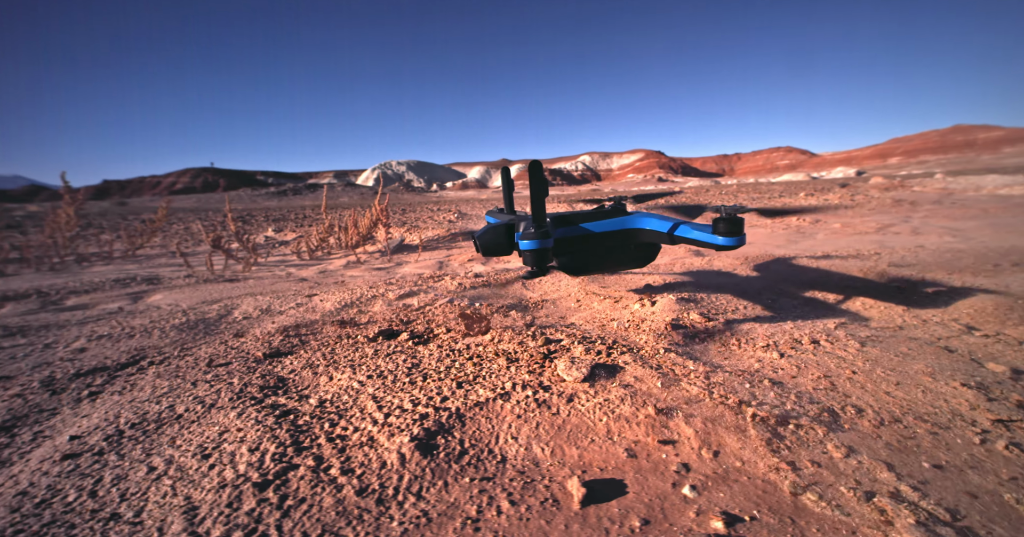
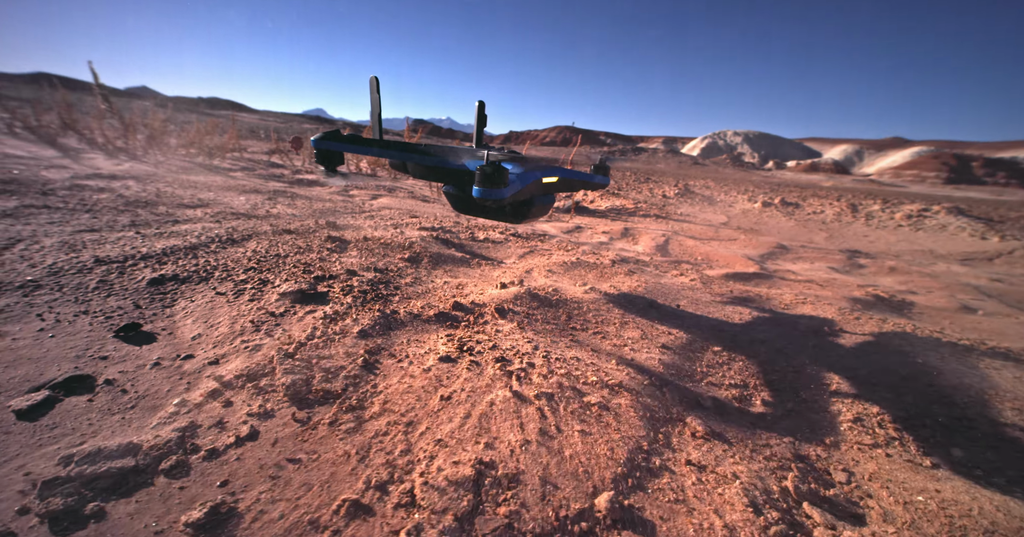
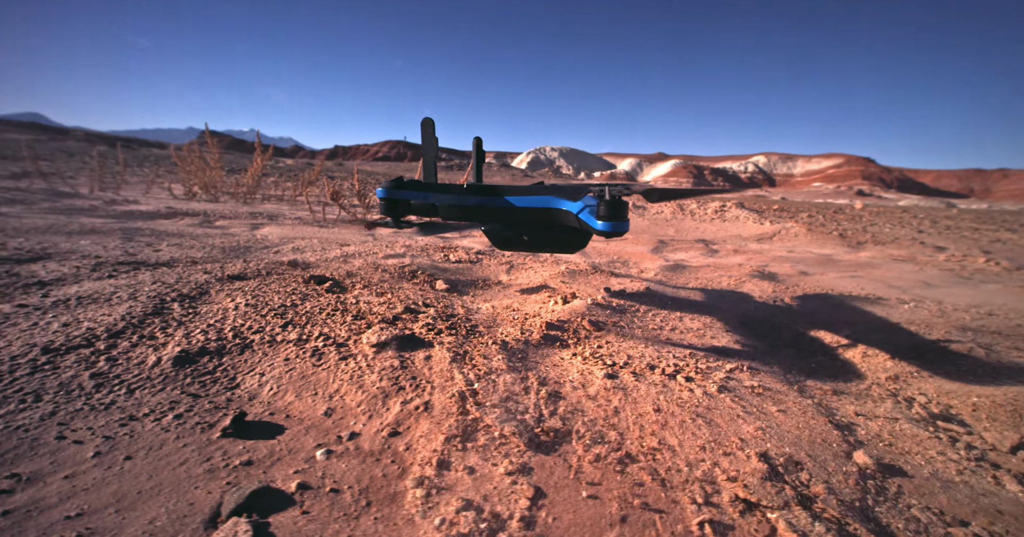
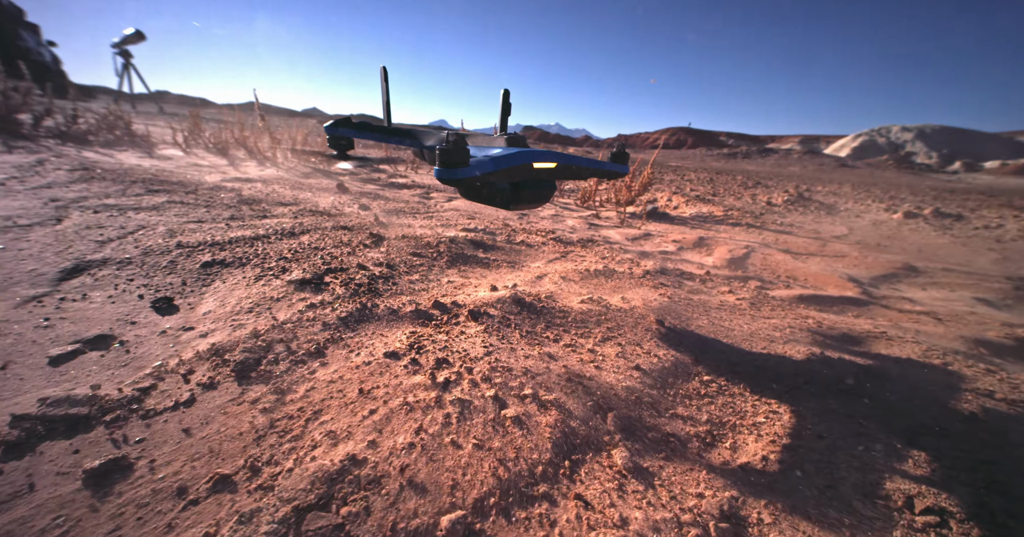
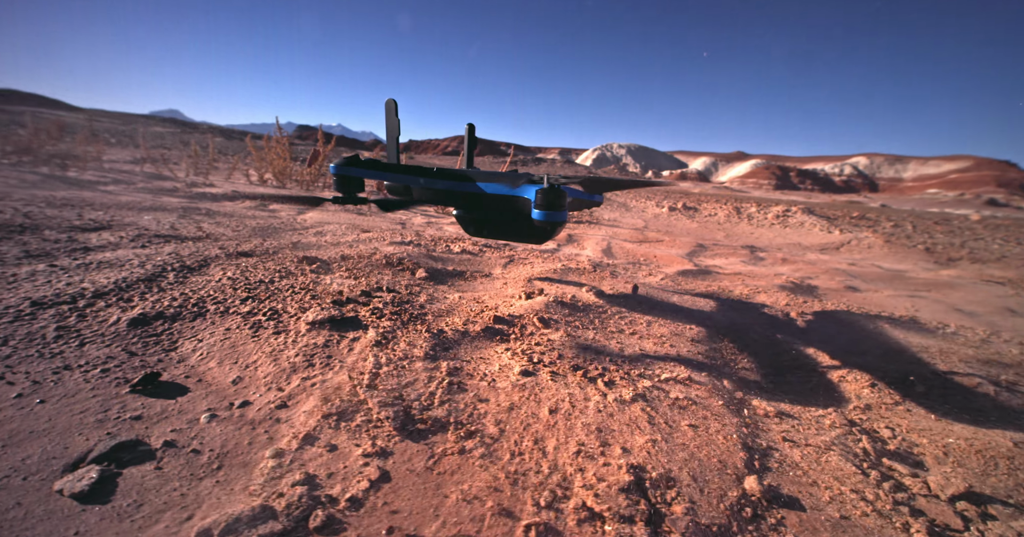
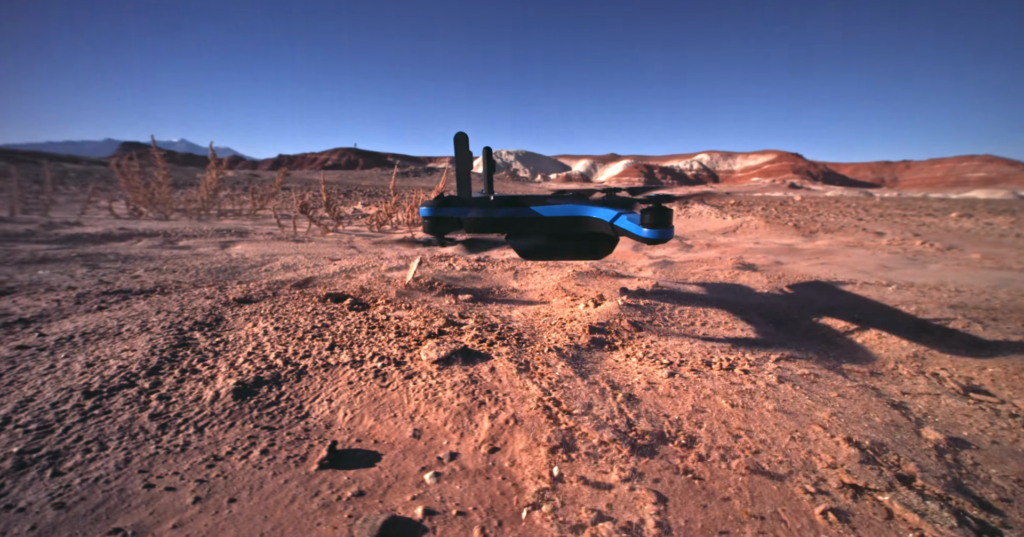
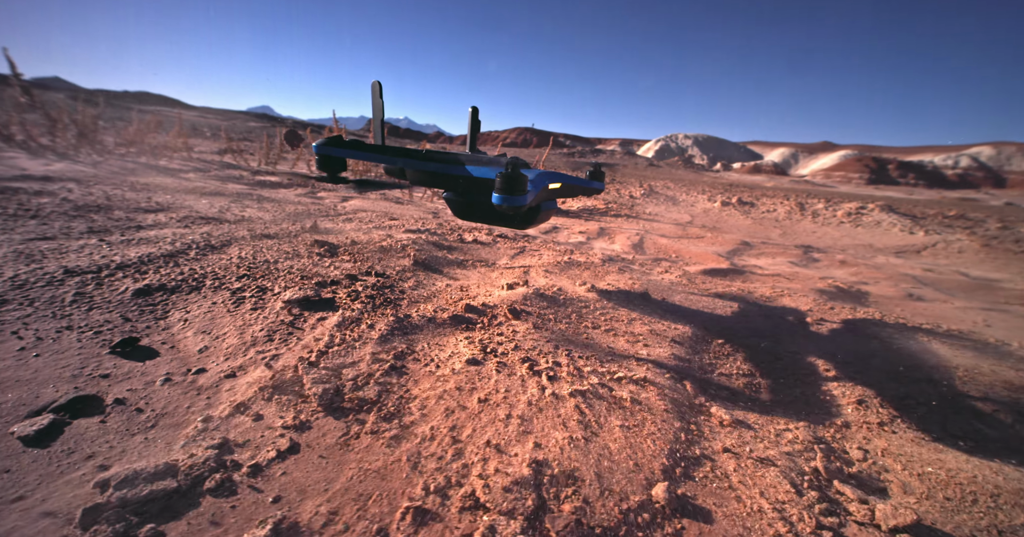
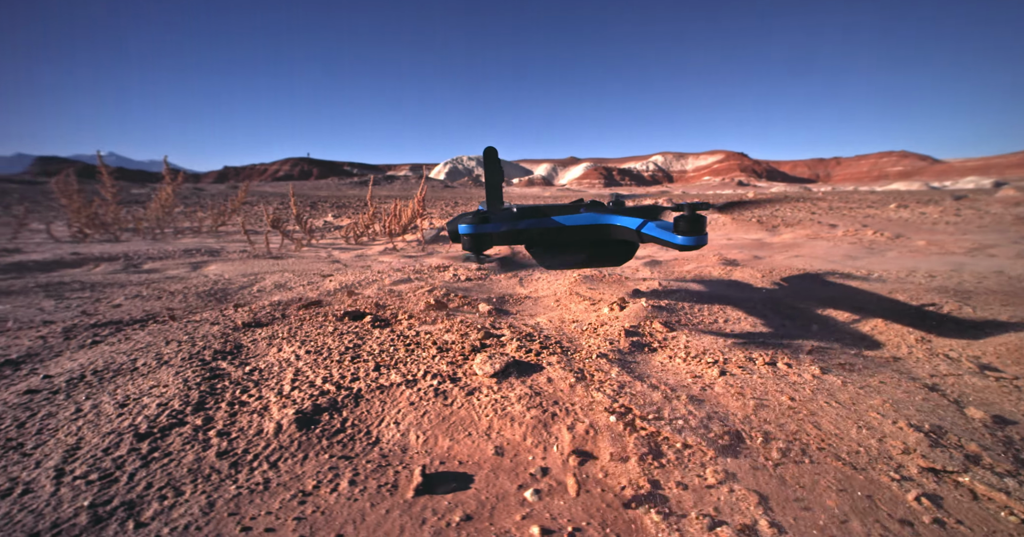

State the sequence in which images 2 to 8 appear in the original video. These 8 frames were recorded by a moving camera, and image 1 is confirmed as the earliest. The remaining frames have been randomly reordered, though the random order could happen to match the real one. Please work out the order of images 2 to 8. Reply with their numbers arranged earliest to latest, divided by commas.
8, 6, 3, 5, 7, 2, 4
